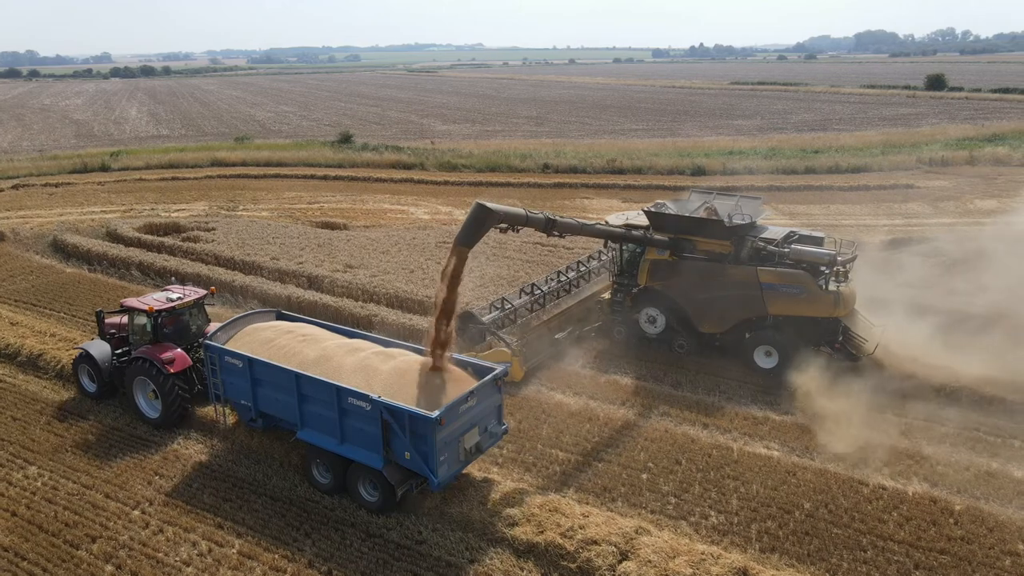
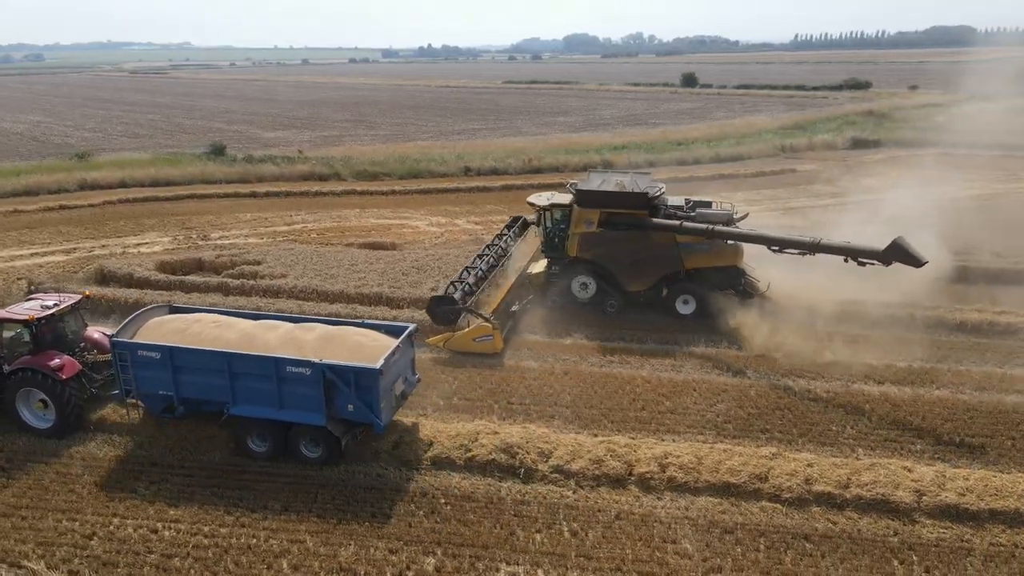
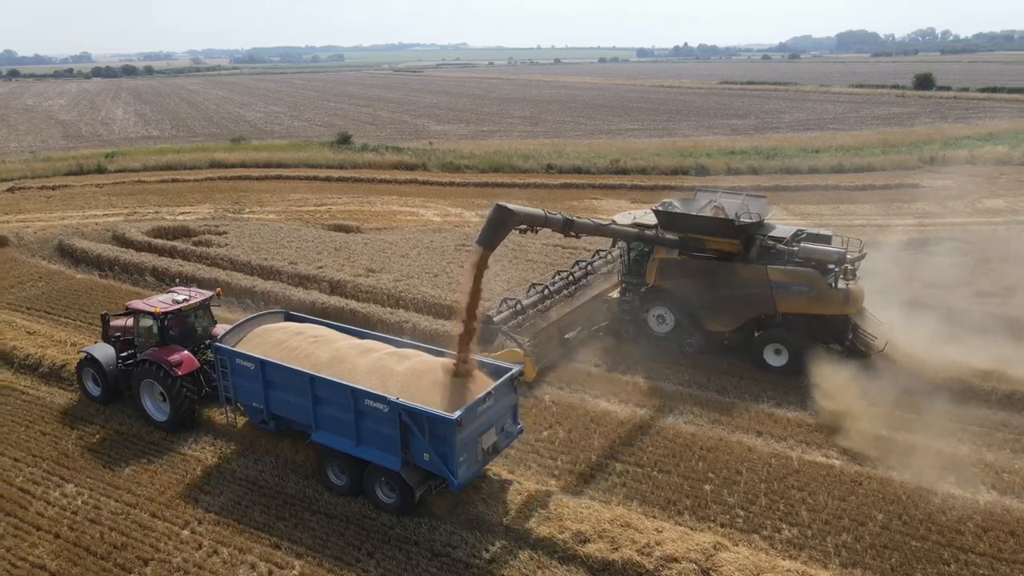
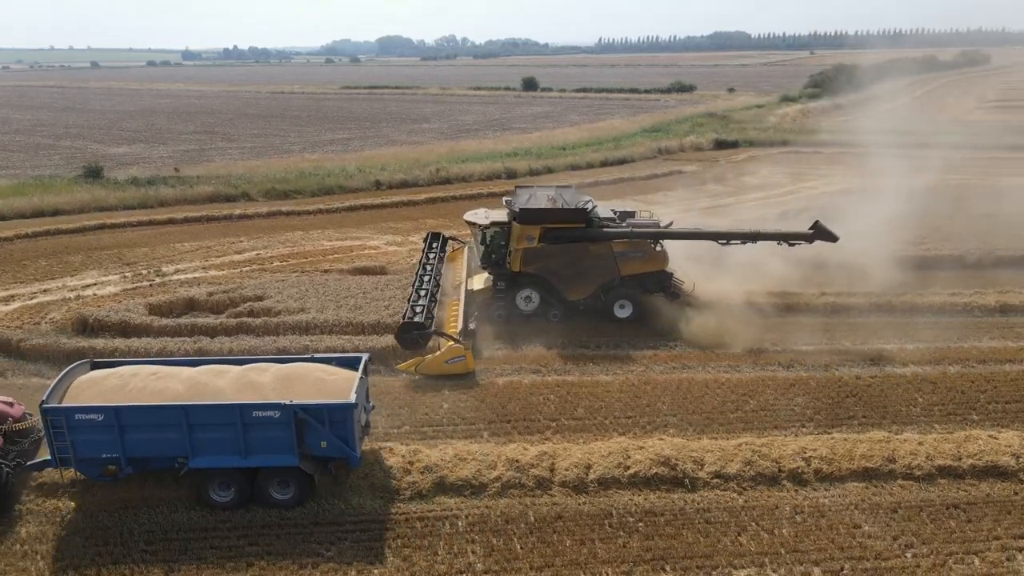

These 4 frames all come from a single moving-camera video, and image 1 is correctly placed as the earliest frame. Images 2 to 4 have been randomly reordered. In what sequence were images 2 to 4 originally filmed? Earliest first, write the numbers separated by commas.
3, 2, 4
